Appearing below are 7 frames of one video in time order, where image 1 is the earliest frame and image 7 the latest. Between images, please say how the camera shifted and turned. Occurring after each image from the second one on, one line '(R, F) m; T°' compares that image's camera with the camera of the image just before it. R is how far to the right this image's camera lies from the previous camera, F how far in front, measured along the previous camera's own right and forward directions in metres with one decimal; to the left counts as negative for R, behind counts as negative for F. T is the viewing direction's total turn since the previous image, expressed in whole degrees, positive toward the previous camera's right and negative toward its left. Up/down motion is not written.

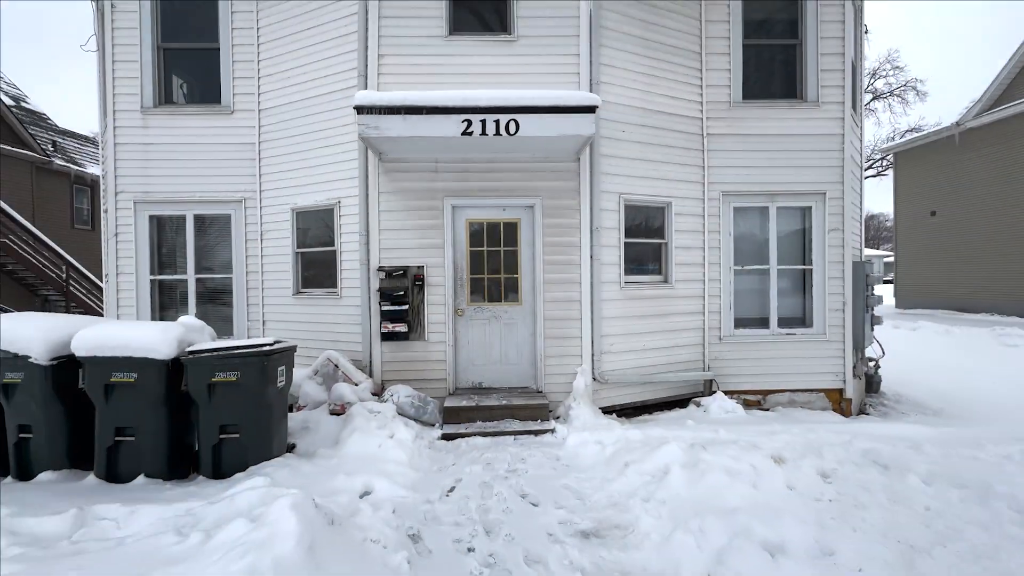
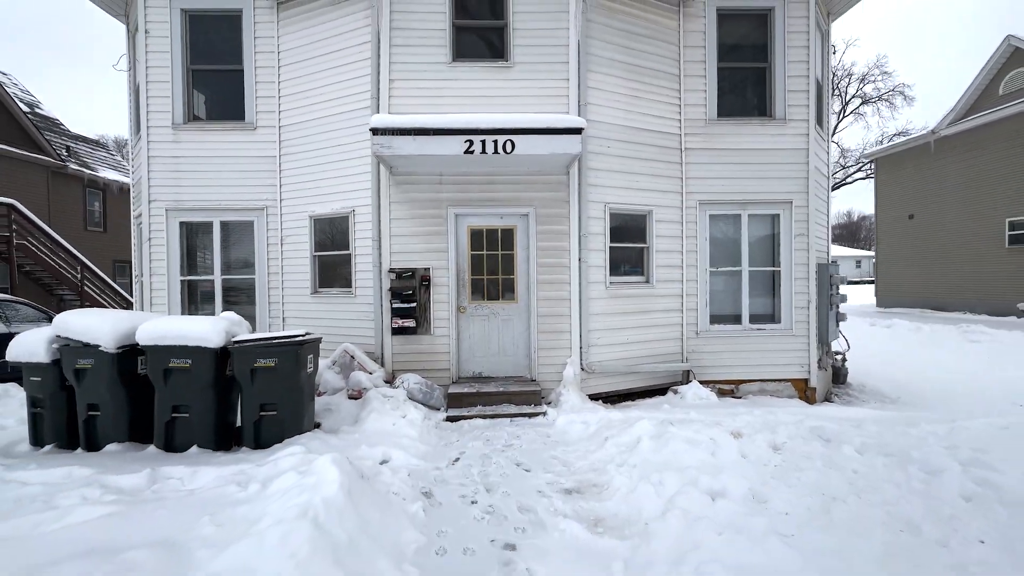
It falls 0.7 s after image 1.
(0.0, -0.6) m; 0°
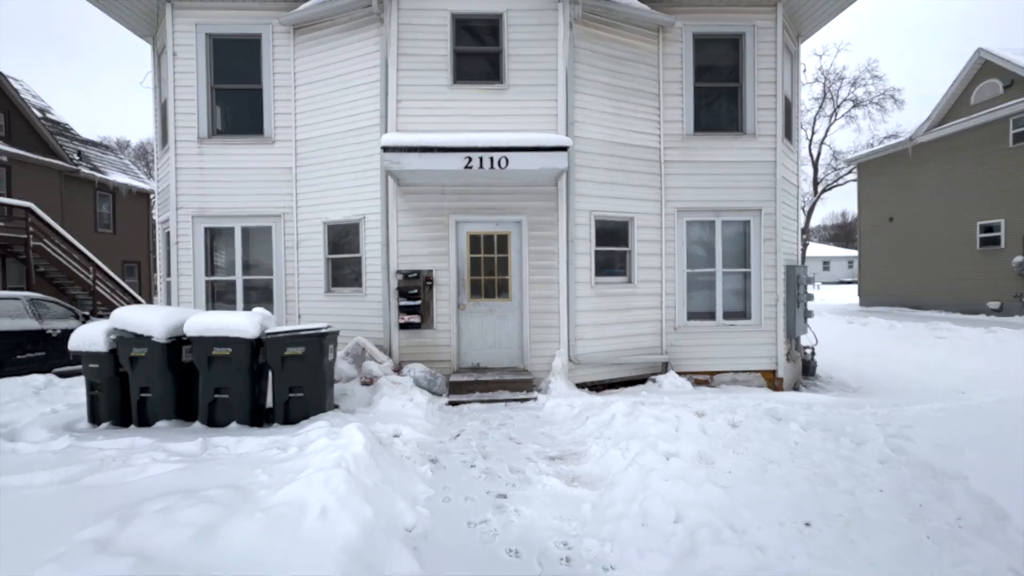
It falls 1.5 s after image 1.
(0.0, -0.6) m; 0°
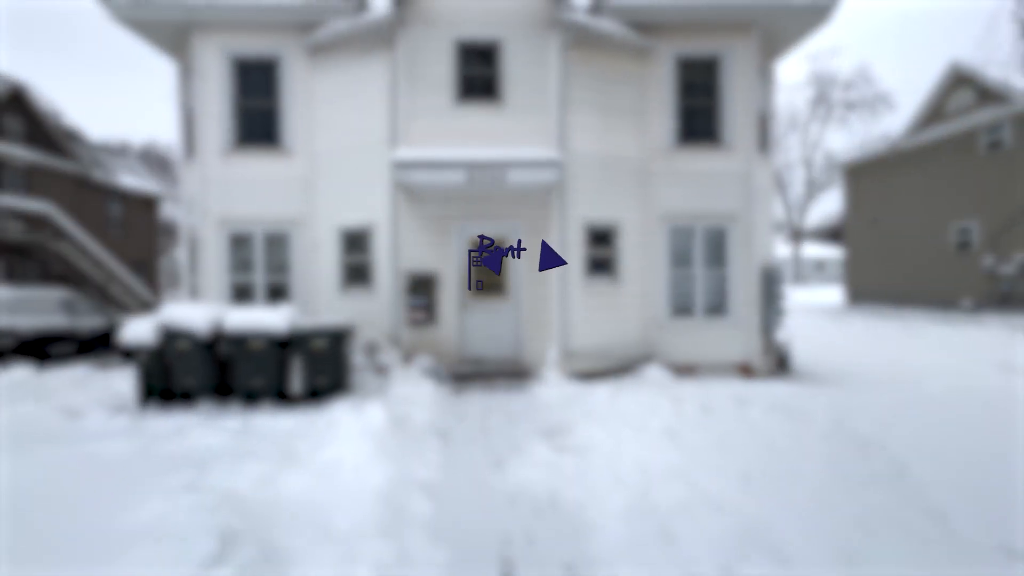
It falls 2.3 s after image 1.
(0.0, -0.6) m; 0°
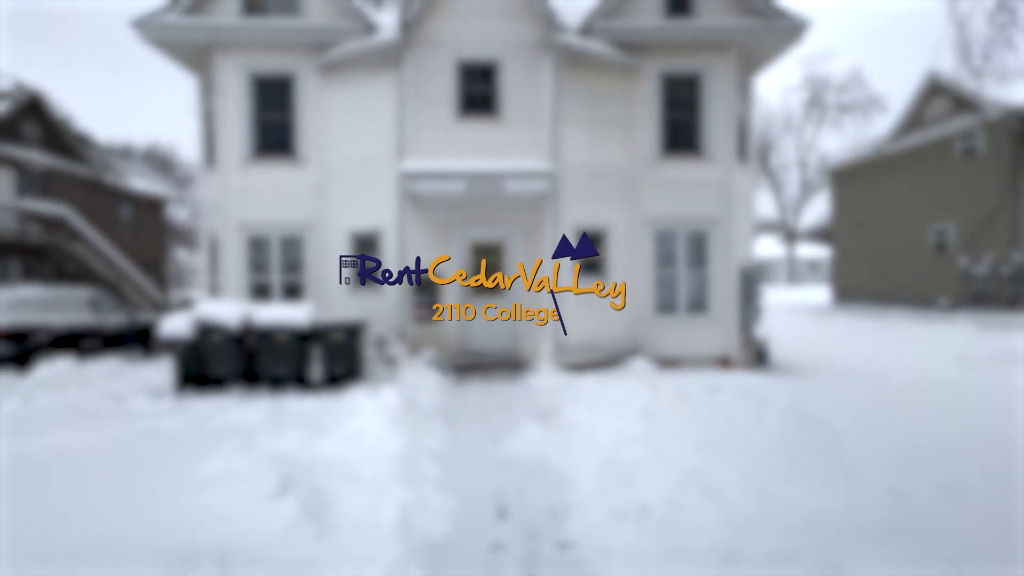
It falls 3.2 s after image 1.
(0.0, -0.6) m; 0°
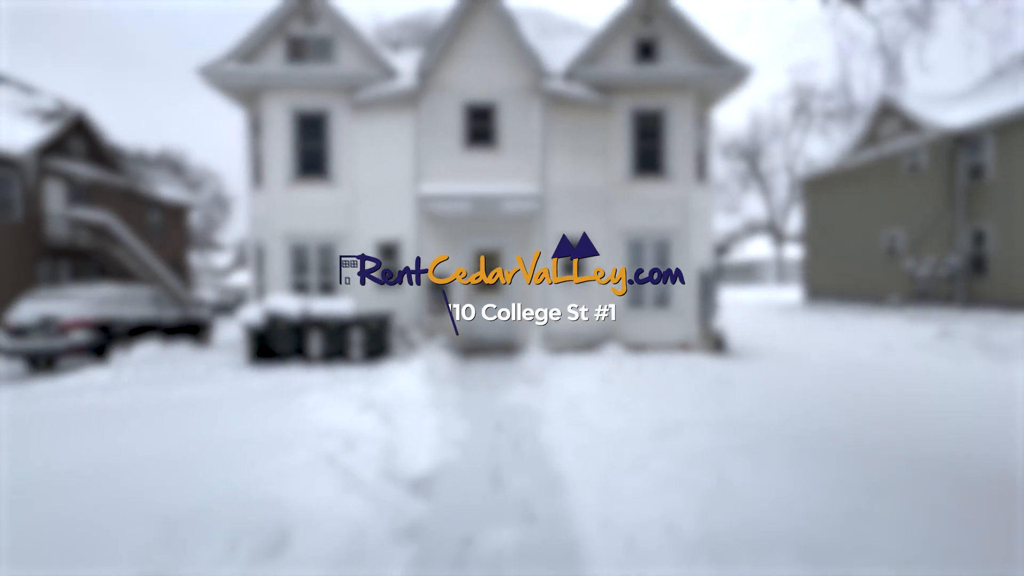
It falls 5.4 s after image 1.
(+0.1, -1.7) m; 0°
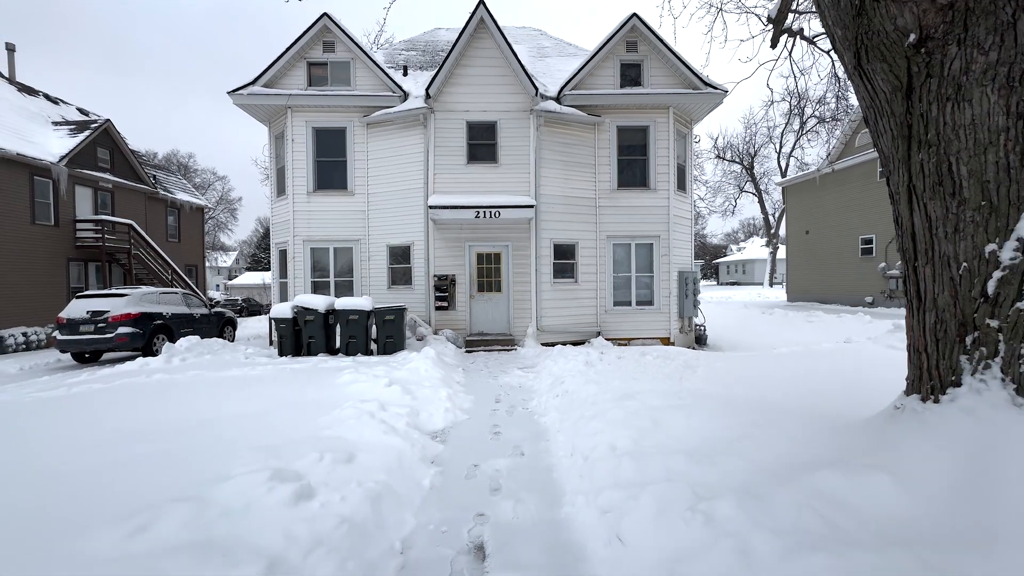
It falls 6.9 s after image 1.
(0.0, -1.1) m; 0°
